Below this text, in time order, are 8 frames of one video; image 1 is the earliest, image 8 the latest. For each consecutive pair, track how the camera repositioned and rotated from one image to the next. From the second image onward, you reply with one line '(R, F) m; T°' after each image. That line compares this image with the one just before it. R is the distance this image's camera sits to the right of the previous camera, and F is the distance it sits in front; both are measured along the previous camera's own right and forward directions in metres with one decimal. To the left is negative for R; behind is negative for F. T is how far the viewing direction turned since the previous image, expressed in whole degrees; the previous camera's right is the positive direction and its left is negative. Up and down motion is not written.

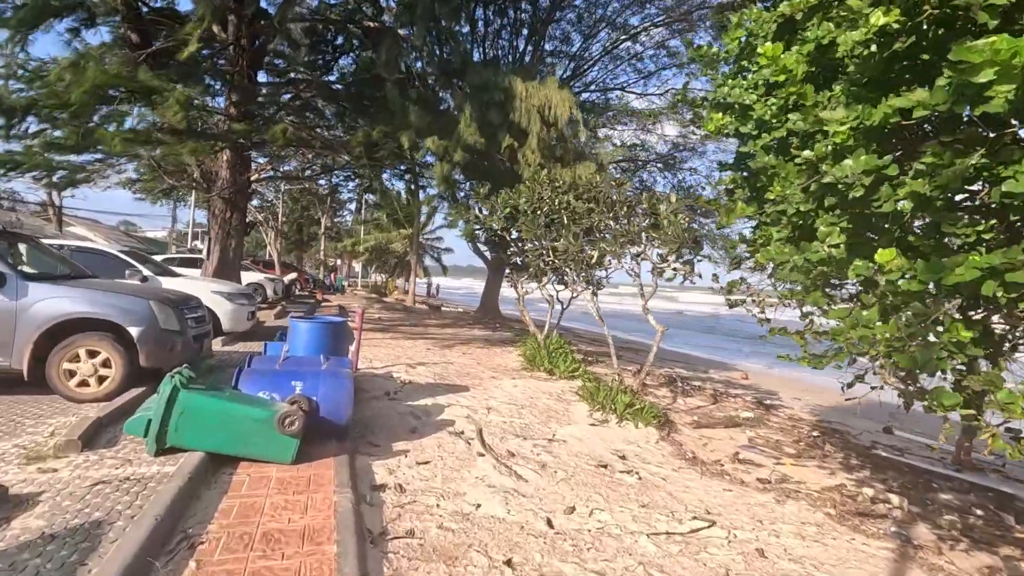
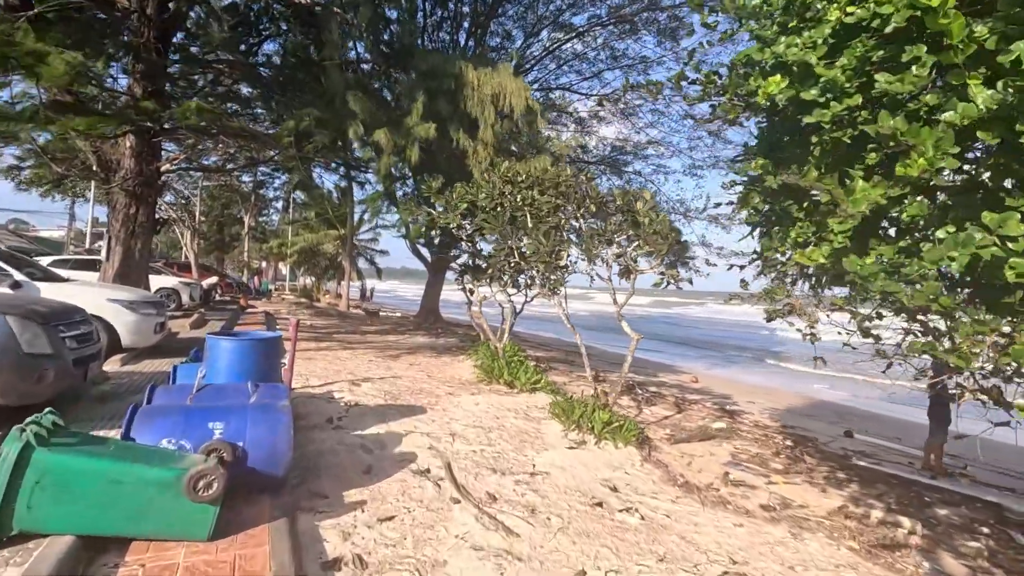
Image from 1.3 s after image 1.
(-0.3, +1.0) m; +6°
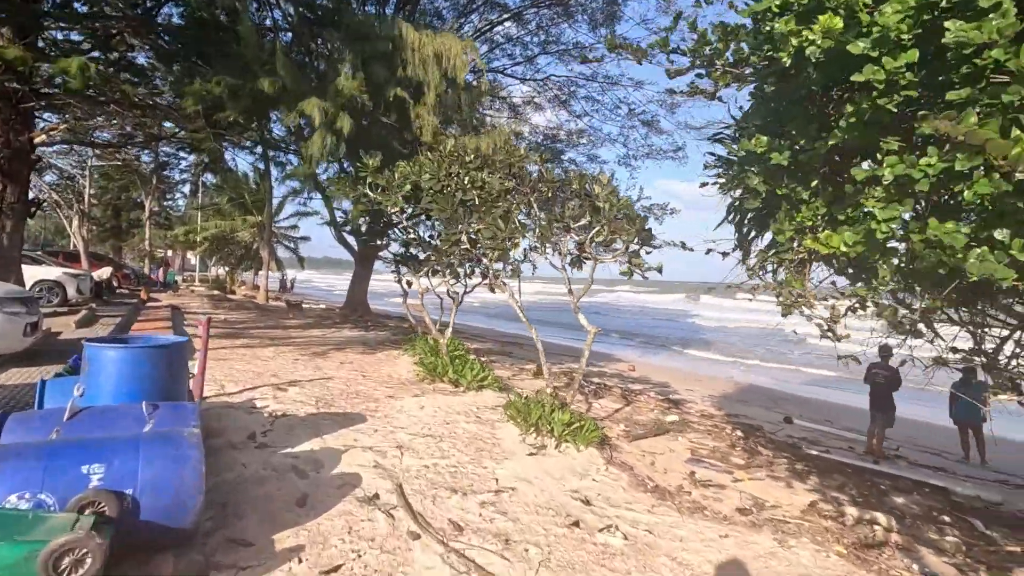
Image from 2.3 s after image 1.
(-0.2, +0.7) m; +7°
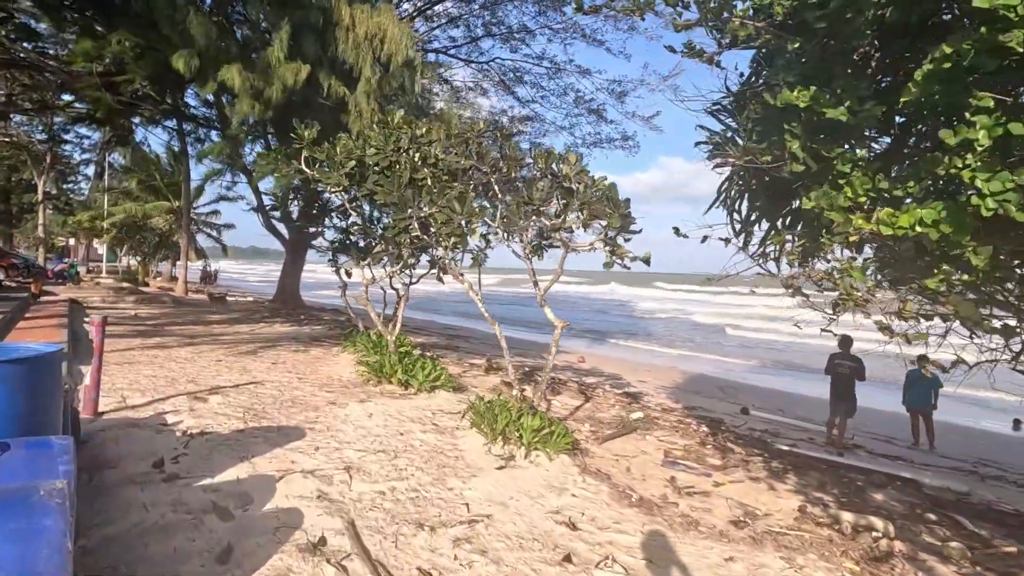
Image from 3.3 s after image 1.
(-0.2, +0.8) m; +6°
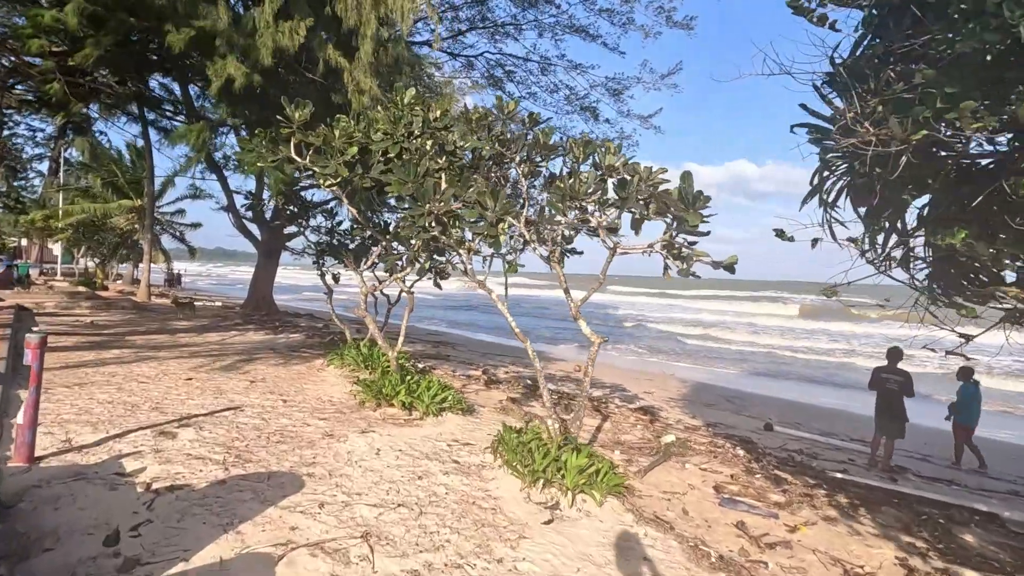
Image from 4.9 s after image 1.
(-0.5, +1.0) m; +2°
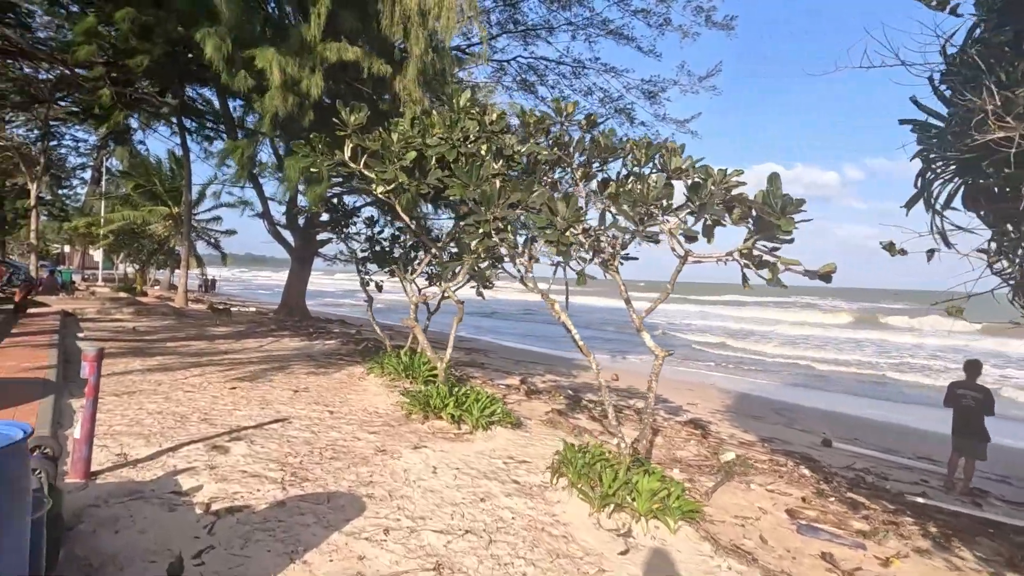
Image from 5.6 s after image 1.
(-0.3, +0.2) m; -2°
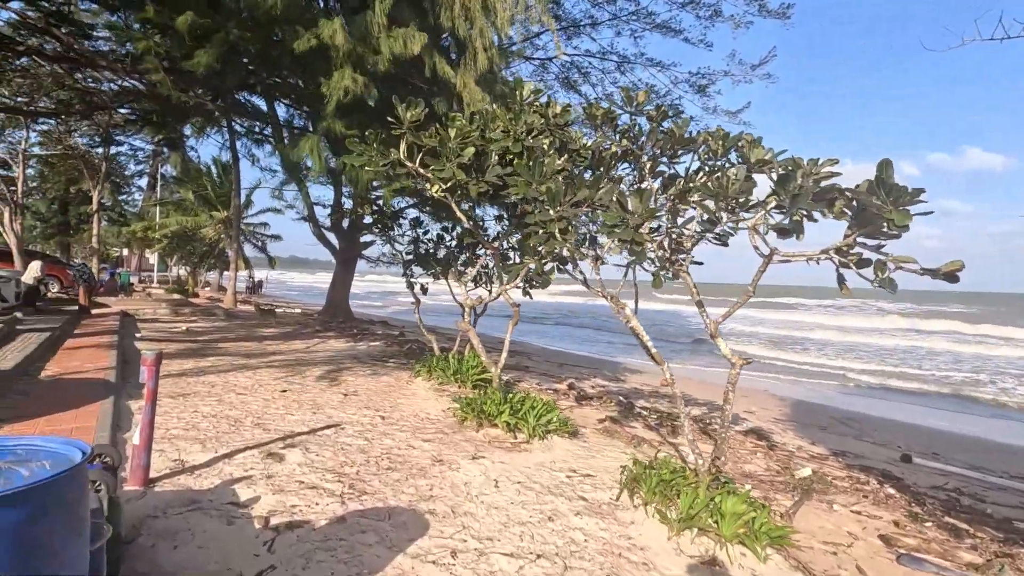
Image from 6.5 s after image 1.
(-0.2, +0.3) m; -3°
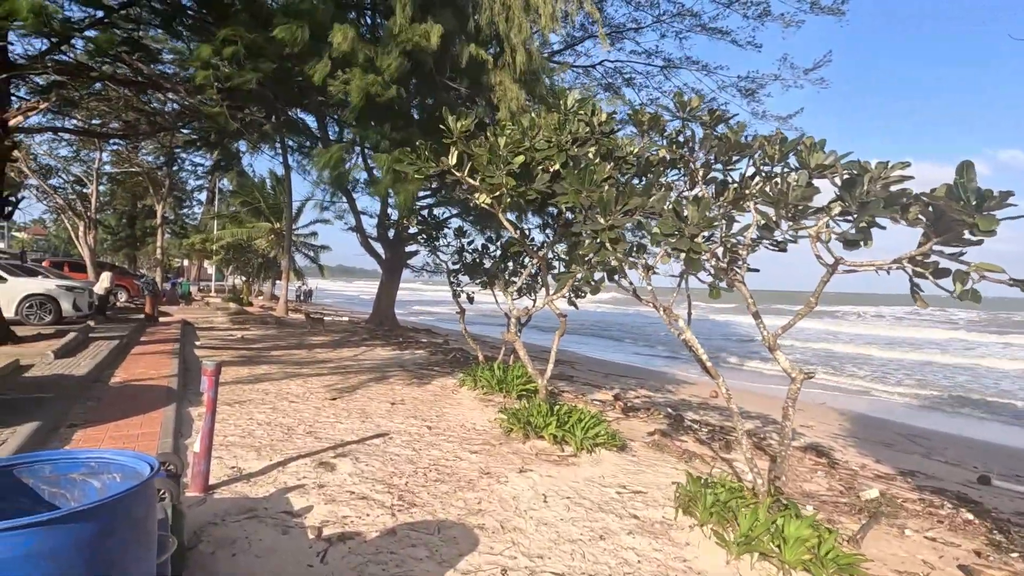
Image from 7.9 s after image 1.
(0.0, +0.1) m; -4°
